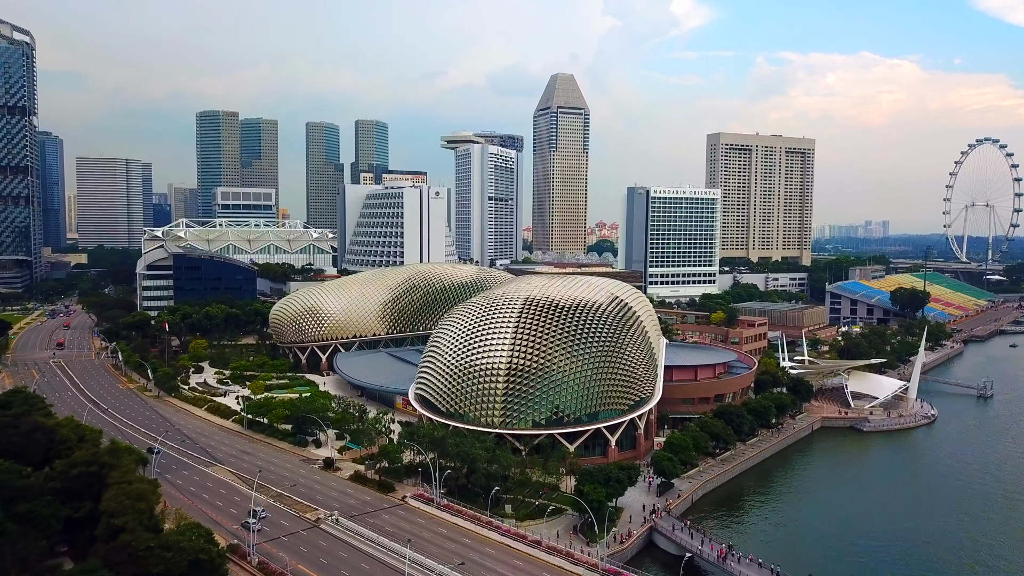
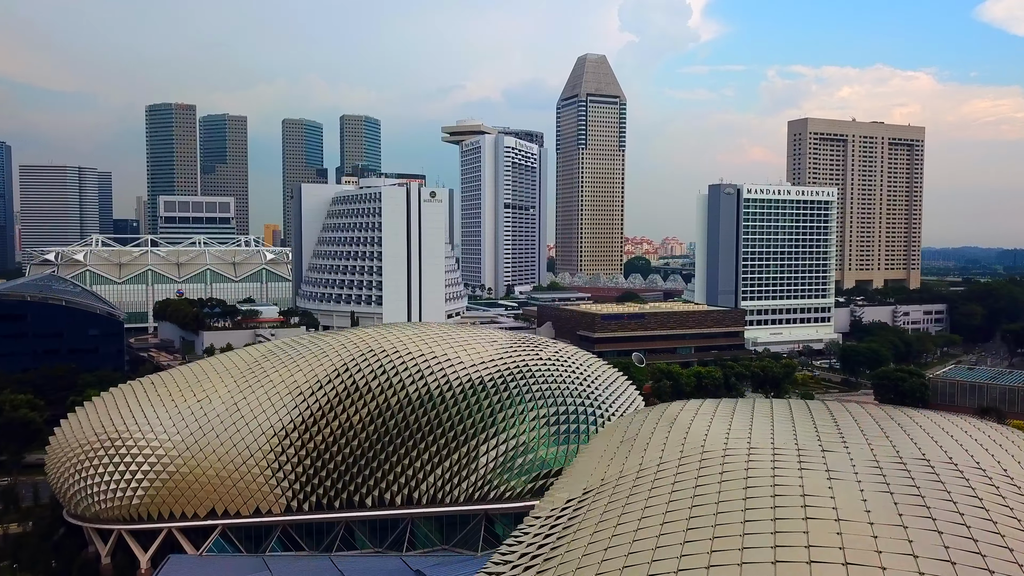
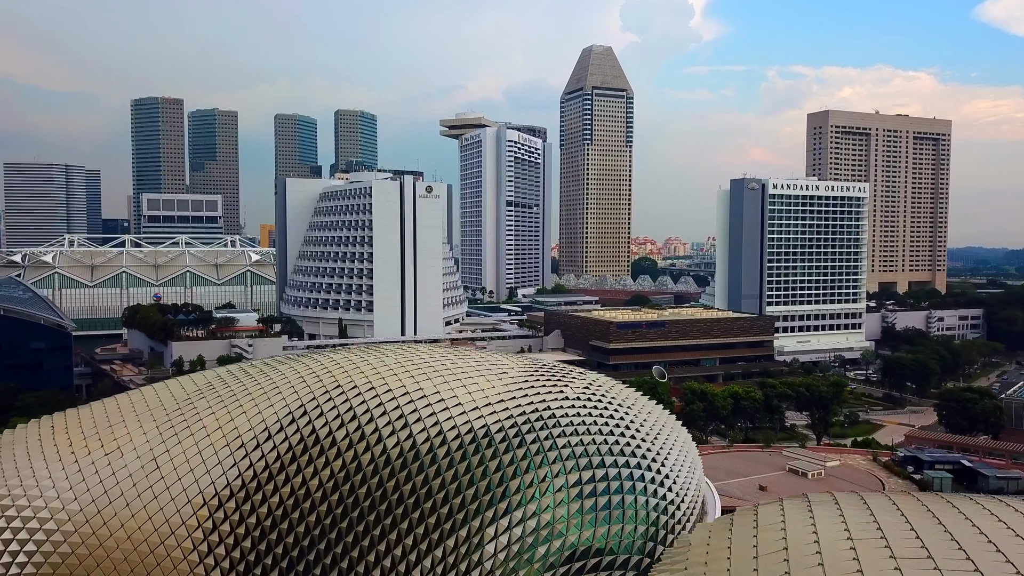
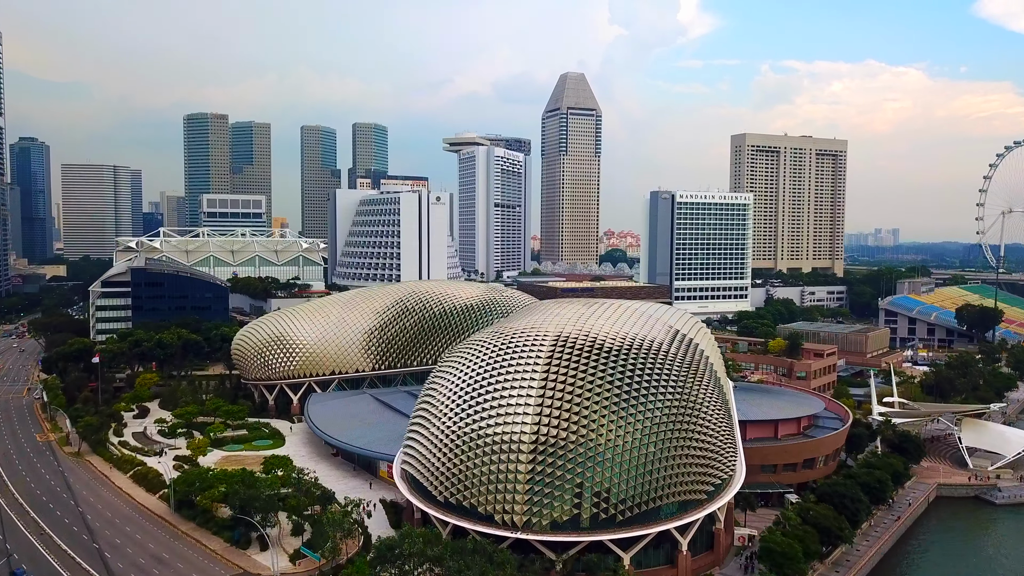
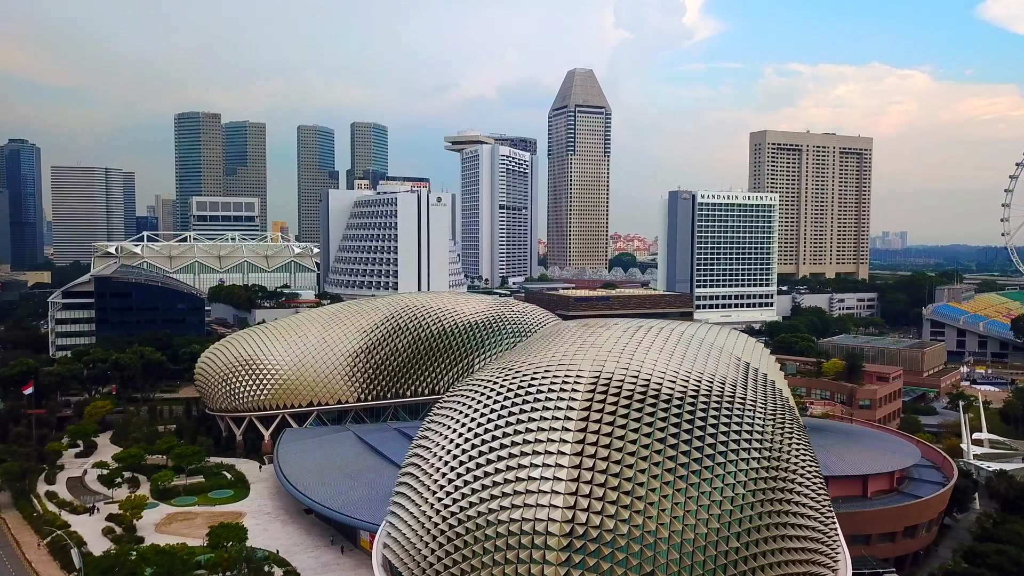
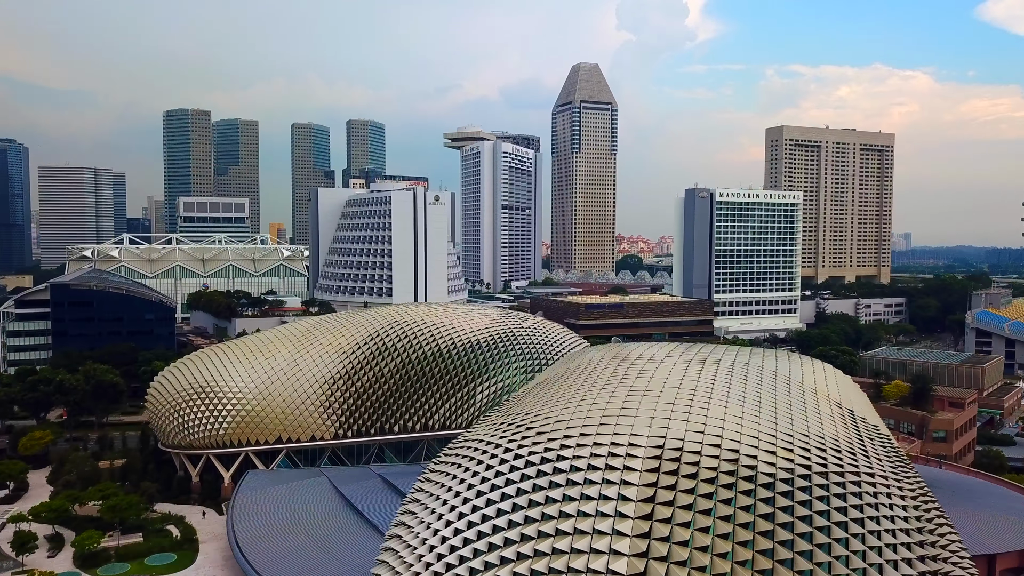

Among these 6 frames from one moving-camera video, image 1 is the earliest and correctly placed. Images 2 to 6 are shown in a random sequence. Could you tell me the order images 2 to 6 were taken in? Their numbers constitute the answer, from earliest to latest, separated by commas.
4, 5, 6, 2, 3
